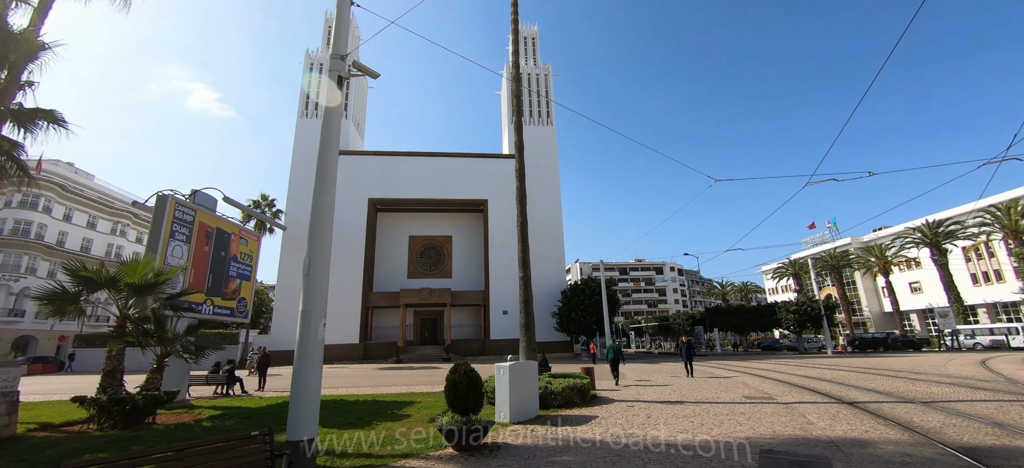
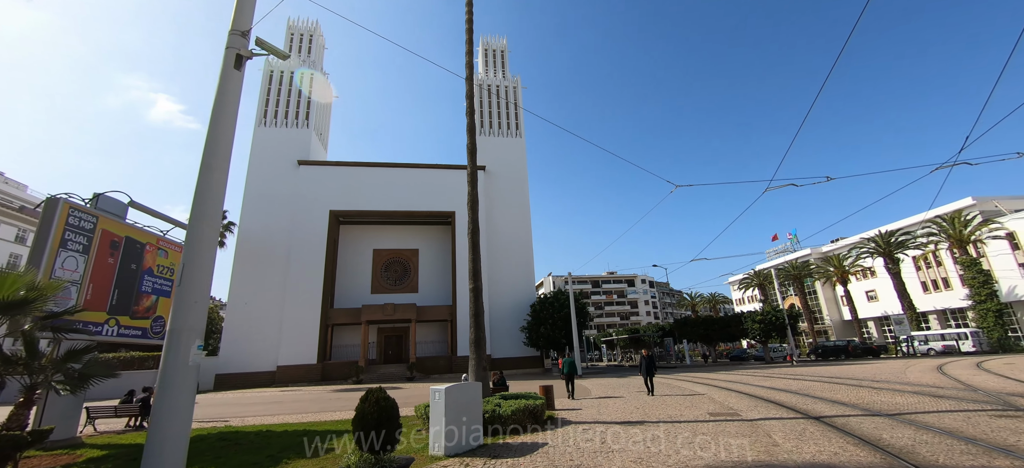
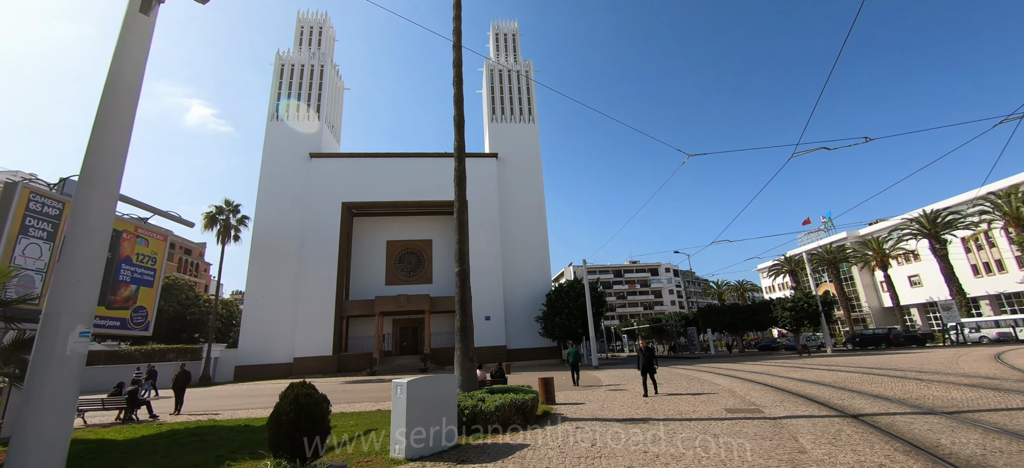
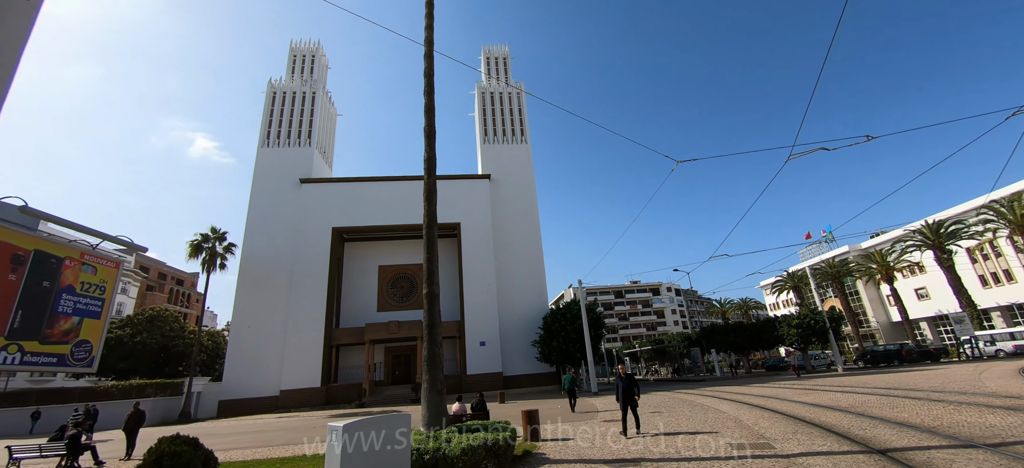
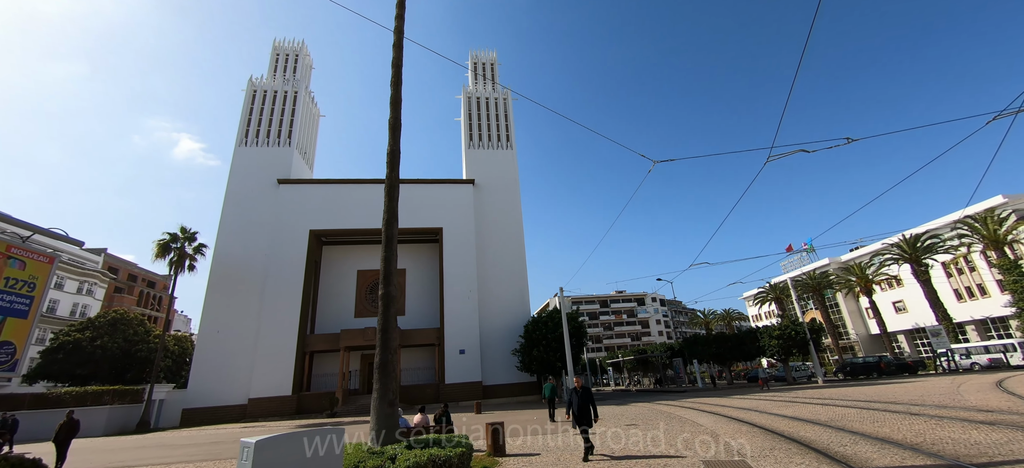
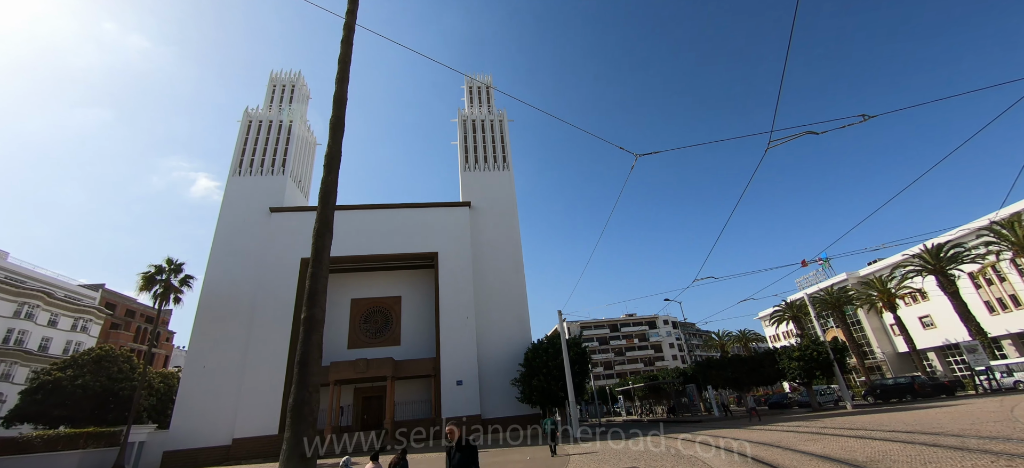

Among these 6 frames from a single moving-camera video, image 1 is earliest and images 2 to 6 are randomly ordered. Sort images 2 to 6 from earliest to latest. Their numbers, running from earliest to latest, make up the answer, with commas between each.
2, 3, 4, 5, 6
